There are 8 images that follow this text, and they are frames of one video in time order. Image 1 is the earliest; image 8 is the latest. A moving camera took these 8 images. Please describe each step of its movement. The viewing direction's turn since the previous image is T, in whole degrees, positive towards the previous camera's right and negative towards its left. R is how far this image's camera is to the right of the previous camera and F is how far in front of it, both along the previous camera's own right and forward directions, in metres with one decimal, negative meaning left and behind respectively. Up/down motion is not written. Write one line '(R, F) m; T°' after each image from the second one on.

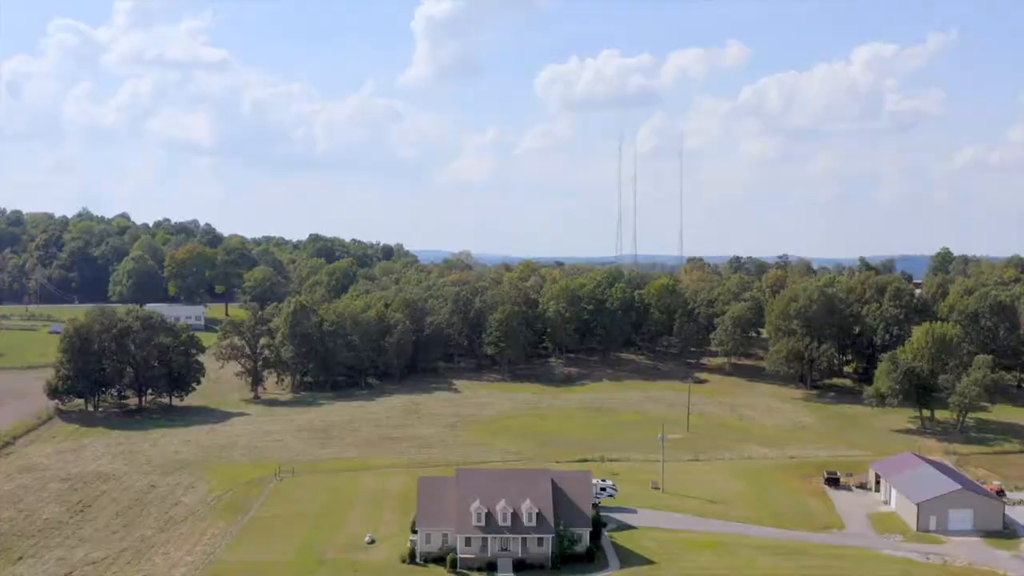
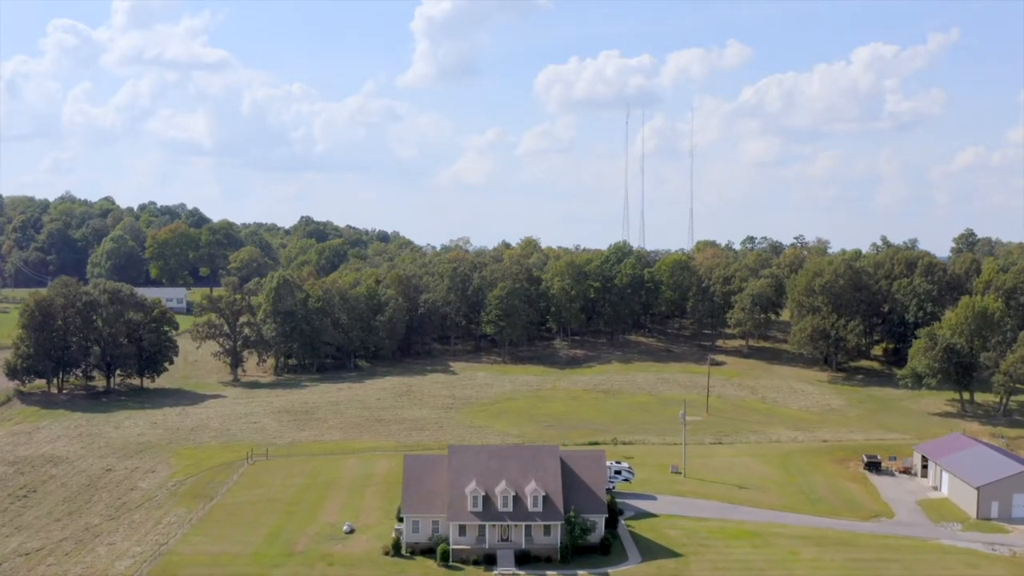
(-0.1, +7.5) m; 0°
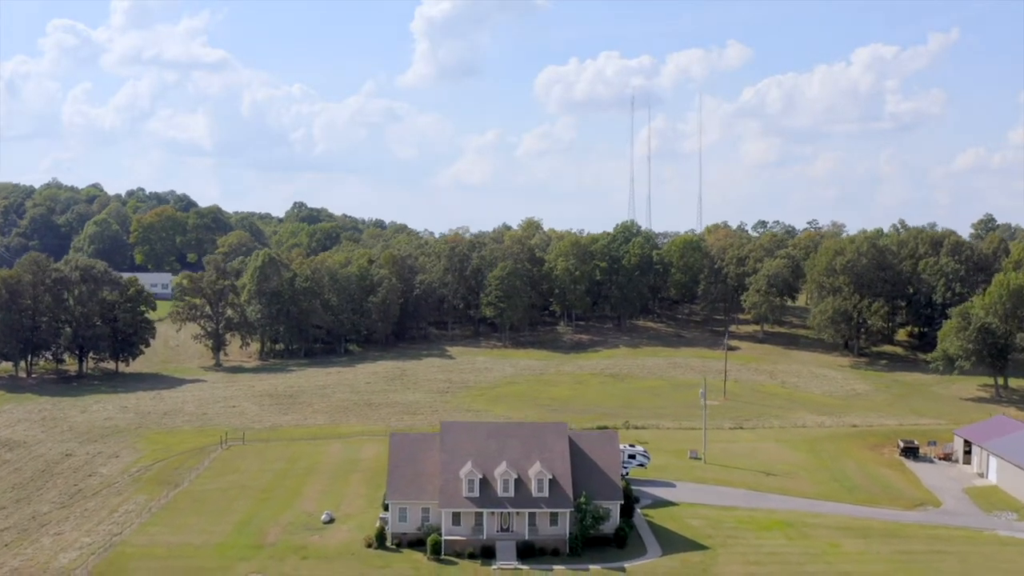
(0.0, +5.6) m; 0°
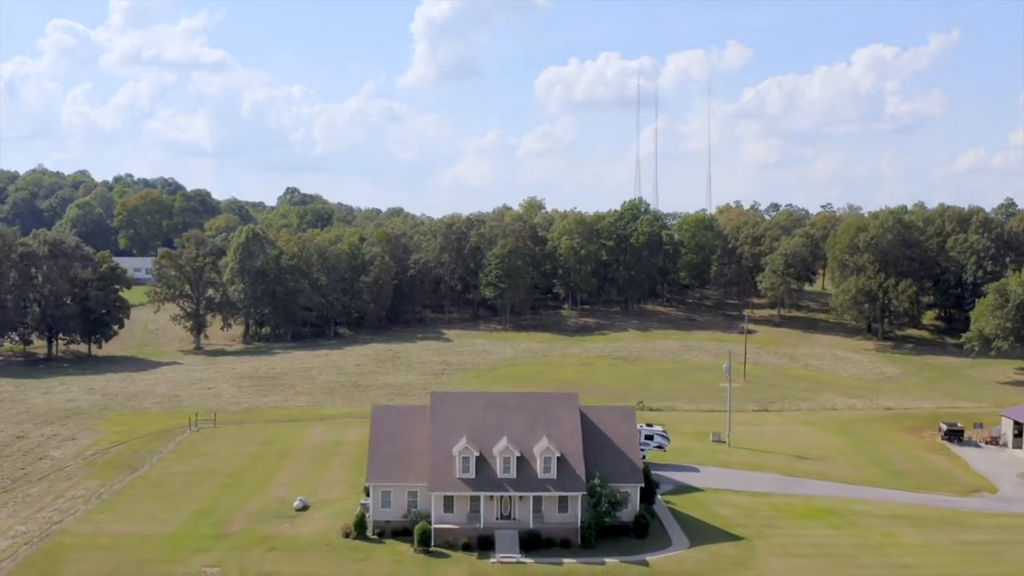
(0.0, +5.4) m; 0°
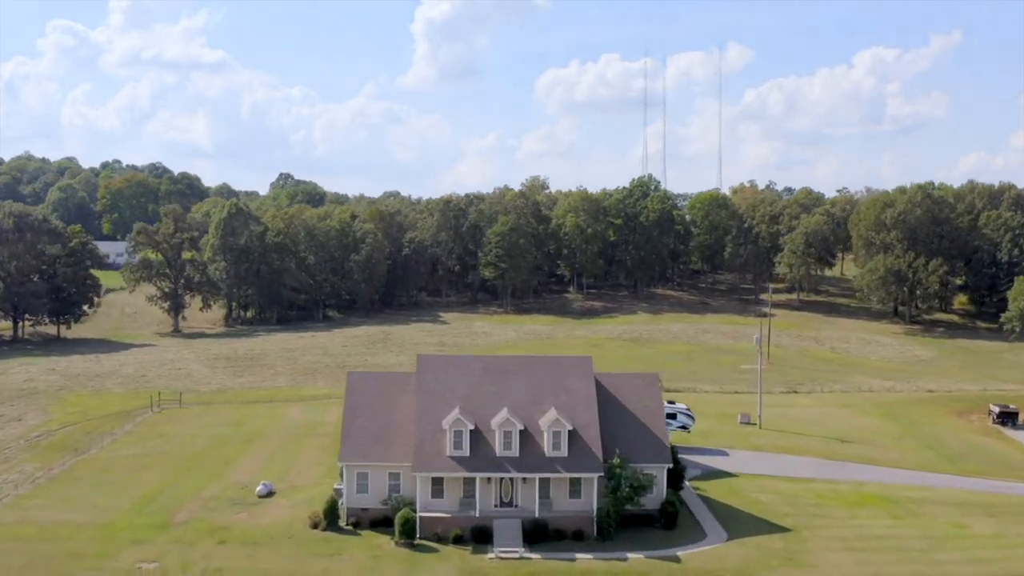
(0.0, +5.4) m; 0°
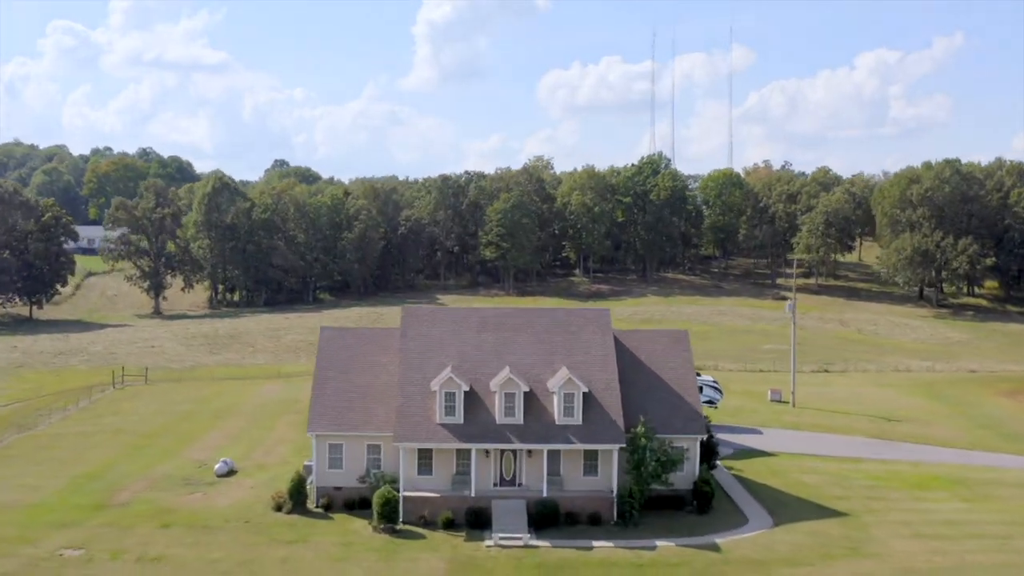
(0.0, +4.4) m; 0°
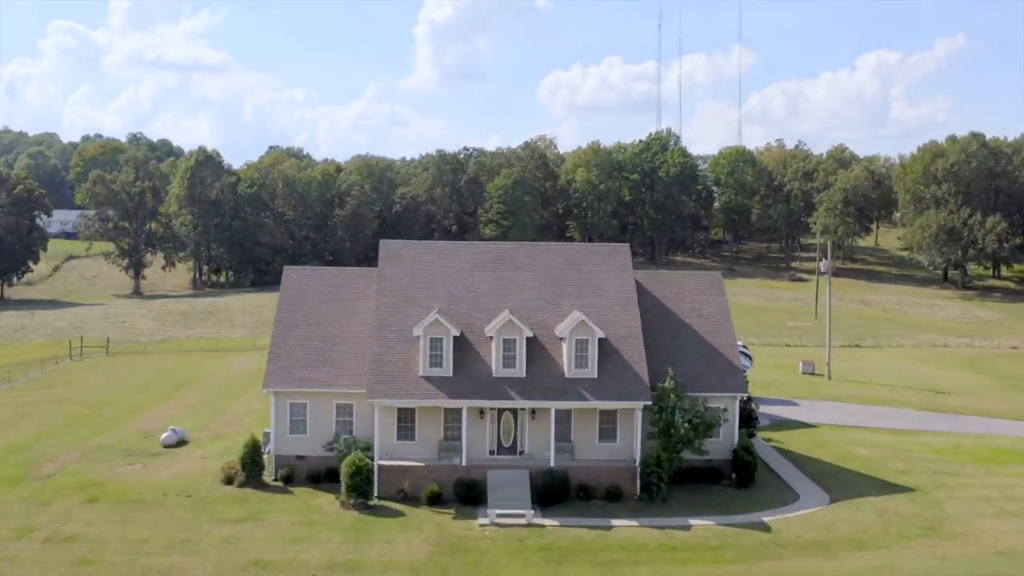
(0.0, +3.9) m; 0°
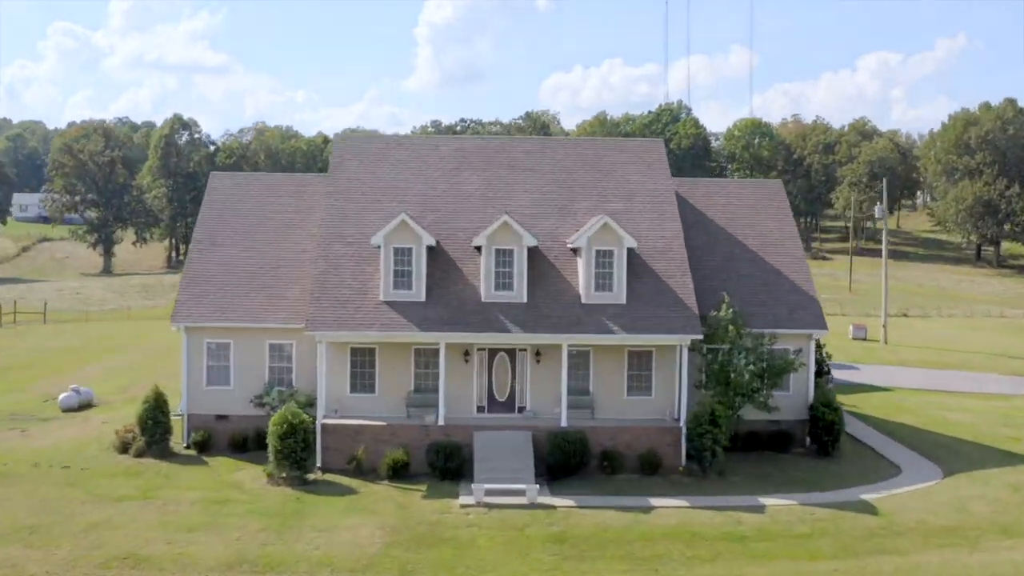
(+0.1, +4.9) m; 0°
